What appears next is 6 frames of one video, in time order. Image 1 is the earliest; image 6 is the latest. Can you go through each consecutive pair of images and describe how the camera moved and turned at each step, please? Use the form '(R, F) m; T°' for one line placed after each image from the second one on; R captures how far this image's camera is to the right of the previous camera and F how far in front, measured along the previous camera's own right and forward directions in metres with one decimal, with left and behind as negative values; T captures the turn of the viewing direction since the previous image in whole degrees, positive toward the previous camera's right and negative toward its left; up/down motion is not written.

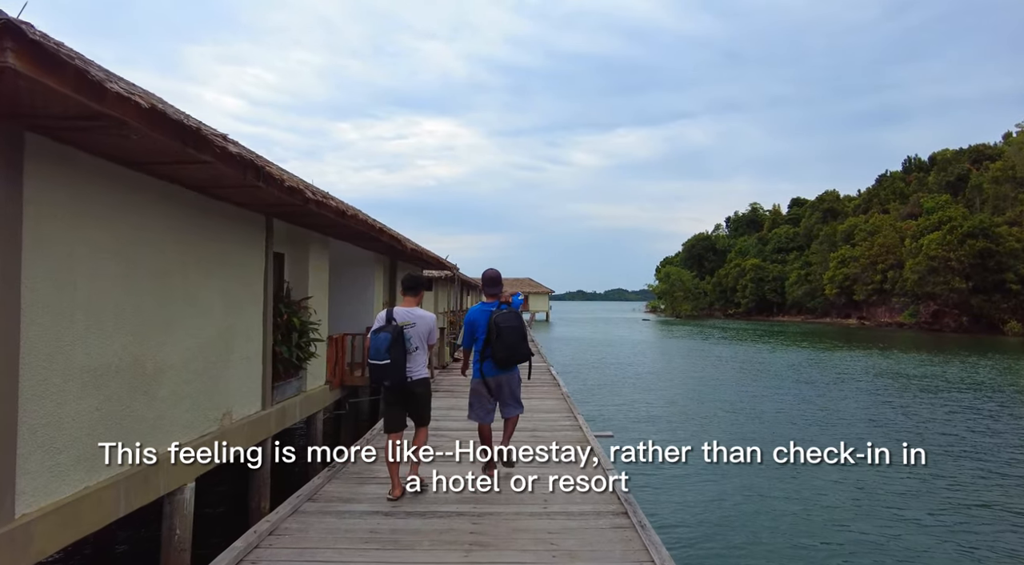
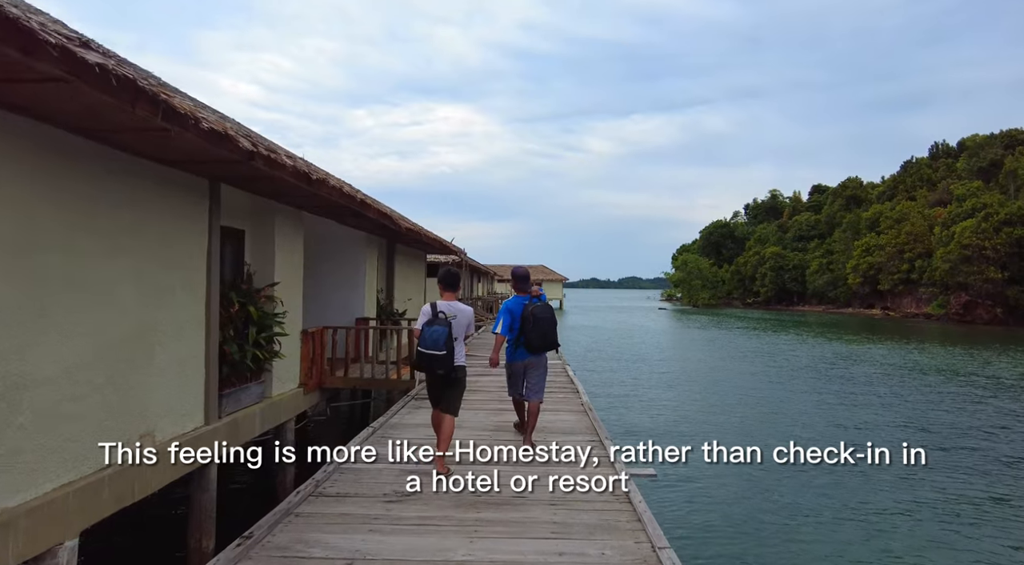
(0.0, +1.5) m; -1°
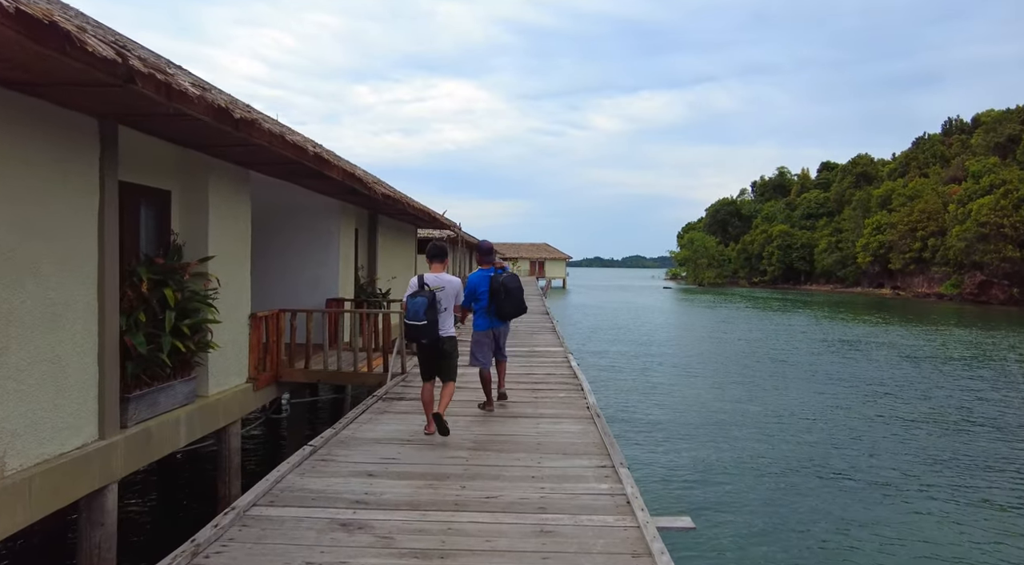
(+0.1, +1.3) m; 0°
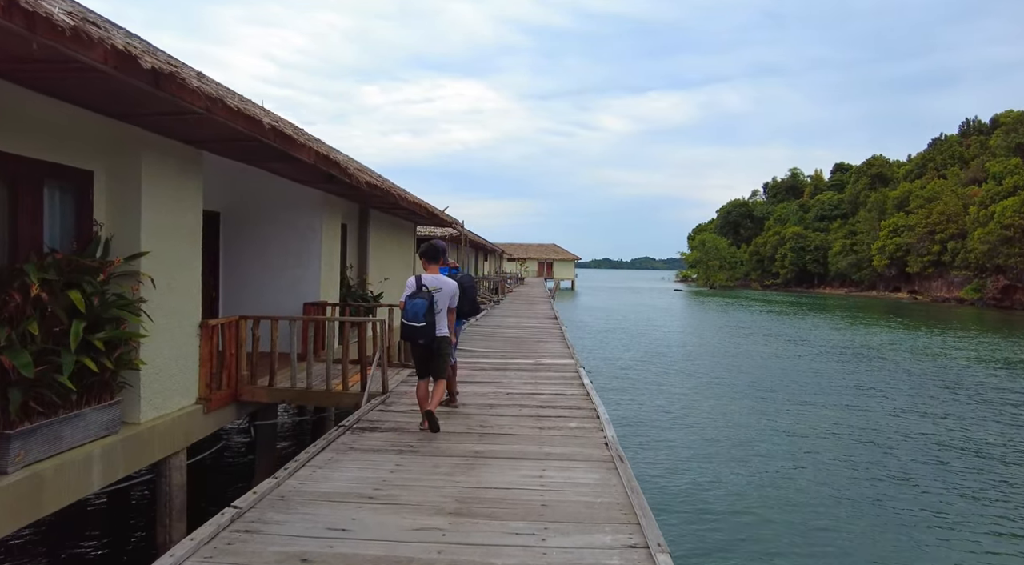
(0.0, +1.1) m; -1°
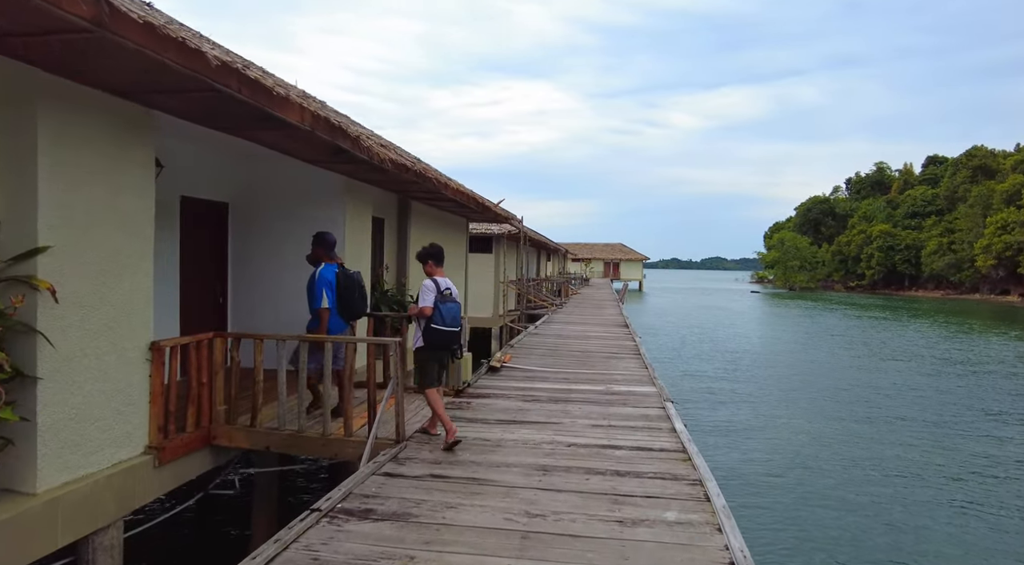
(0.0, +1.7) m; -6°
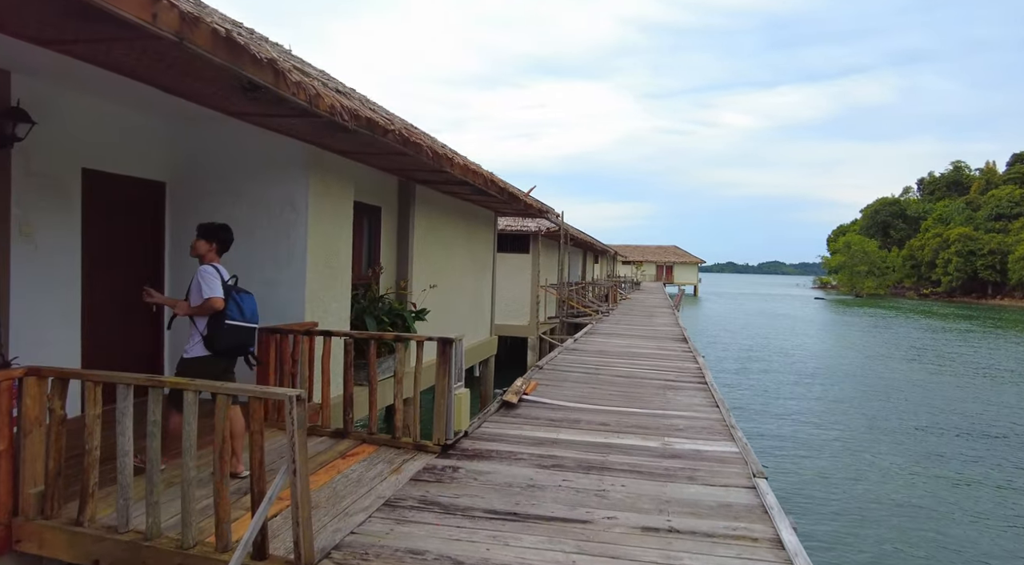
(+0.2, +1.8) m; -4°
